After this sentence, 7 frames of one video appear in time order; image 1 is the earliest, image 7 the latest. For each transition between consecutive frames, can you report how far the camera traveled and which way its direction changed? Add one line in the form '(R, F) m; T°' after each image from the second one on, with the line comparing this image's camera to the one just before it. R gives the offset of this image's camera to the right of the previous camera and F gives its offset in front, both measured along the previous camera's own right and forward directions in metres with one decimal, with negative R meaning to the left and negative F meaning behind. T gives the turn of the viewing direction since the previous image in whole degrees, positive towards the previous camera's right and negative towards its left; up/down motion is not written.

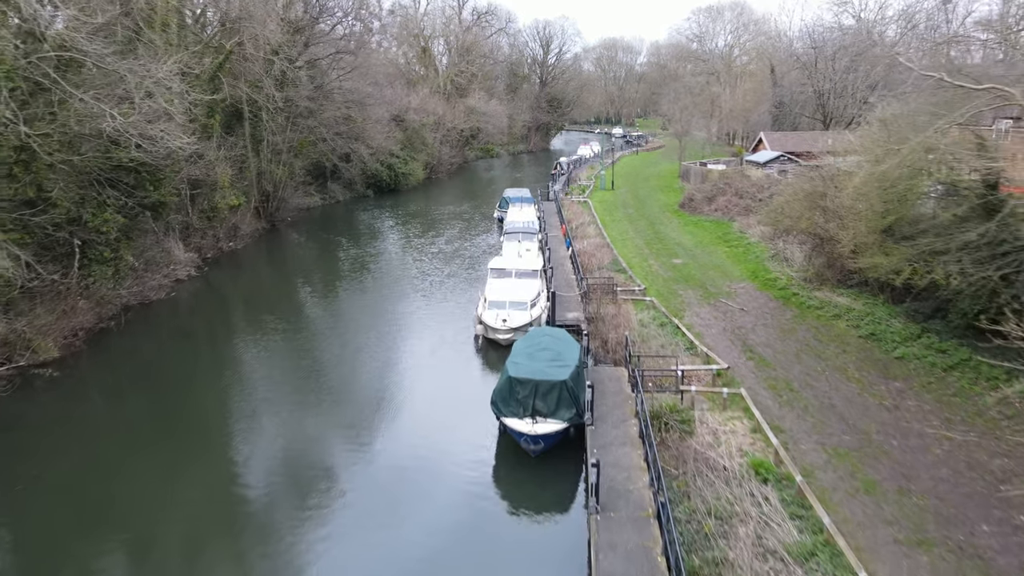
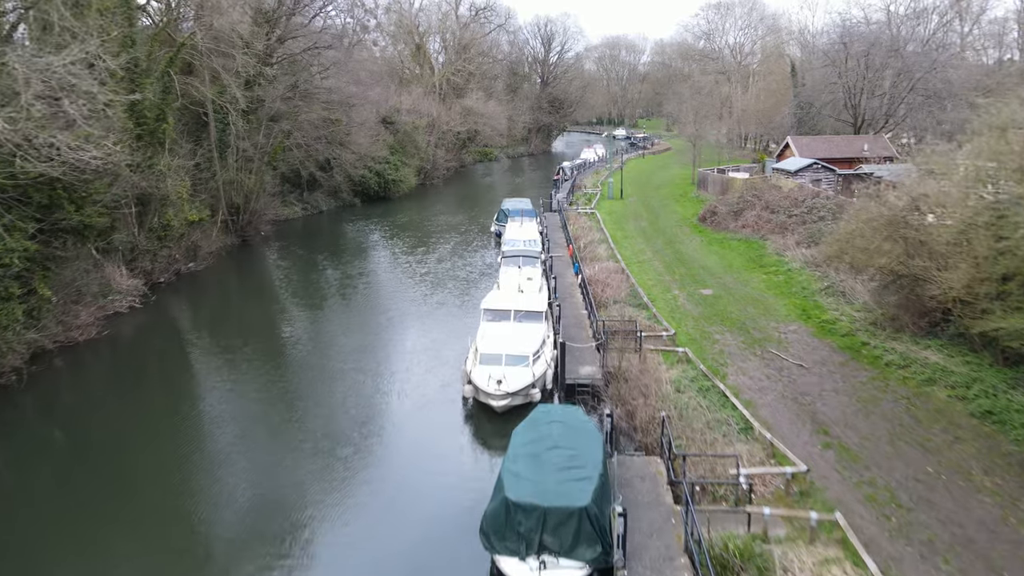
(0.0, +3.8) m; 0°
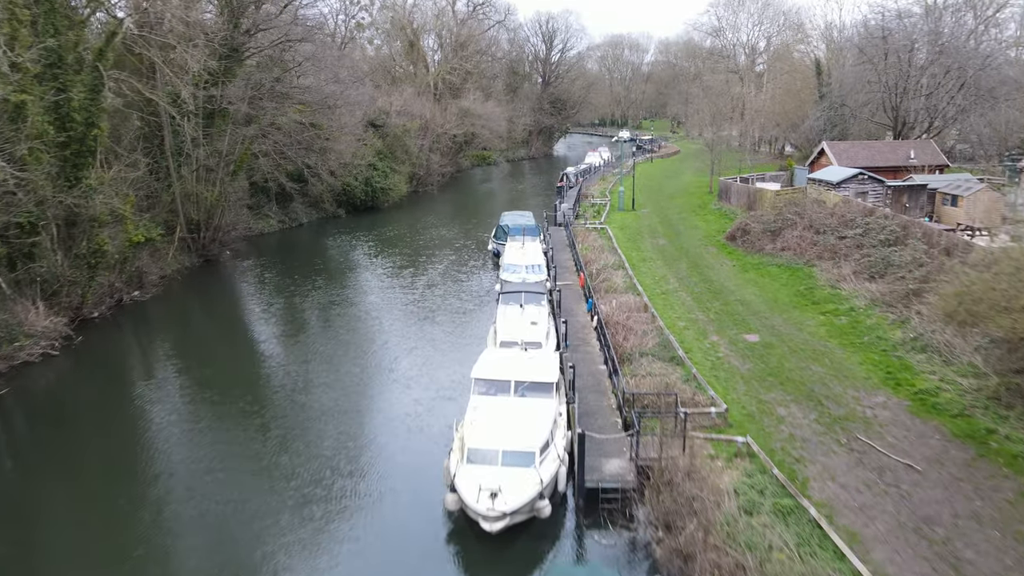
(0.0, +3.9) m; 0°
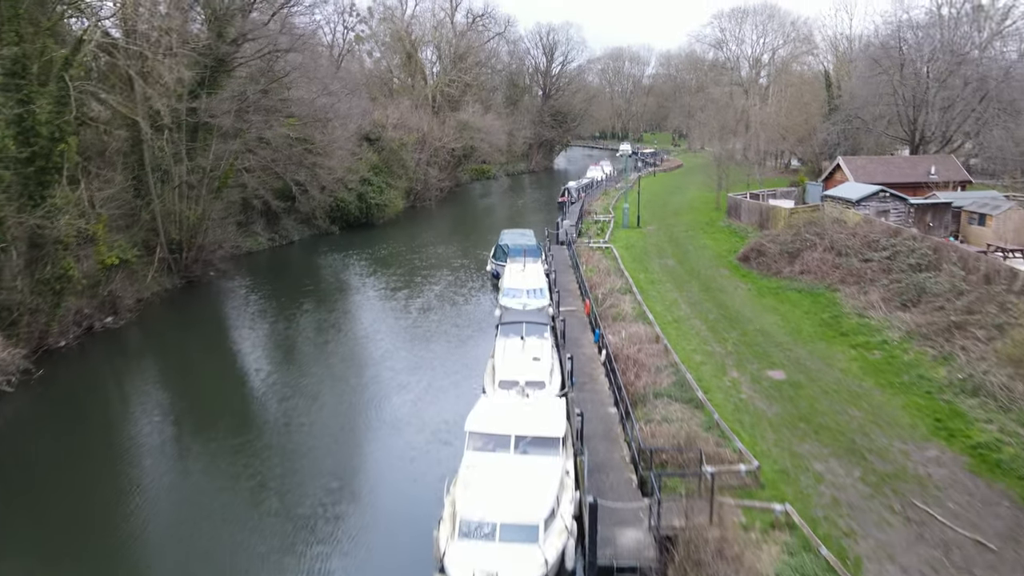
(0.0, +1.5) m; 0°
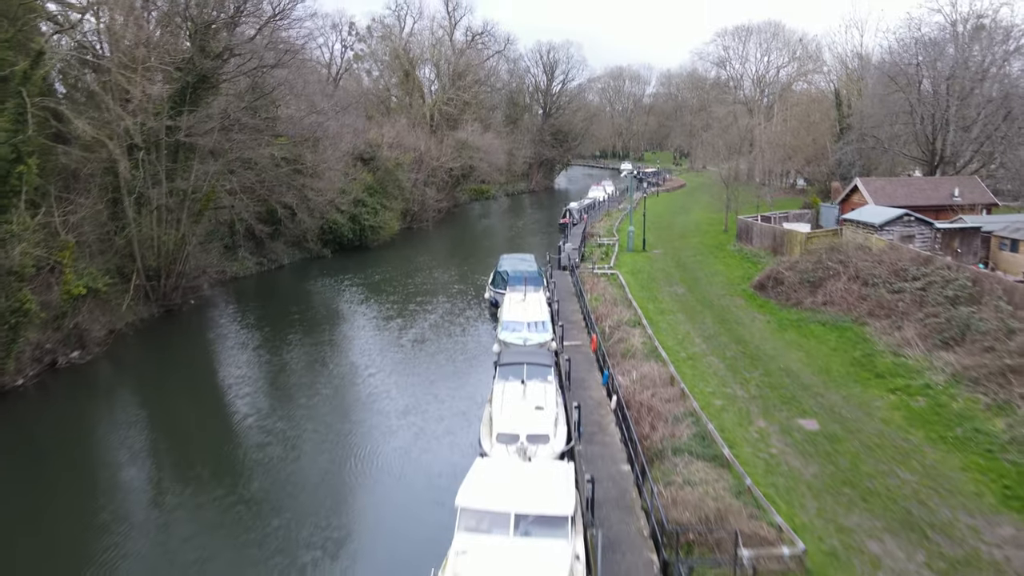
(0.0, +1.6) m; 0°
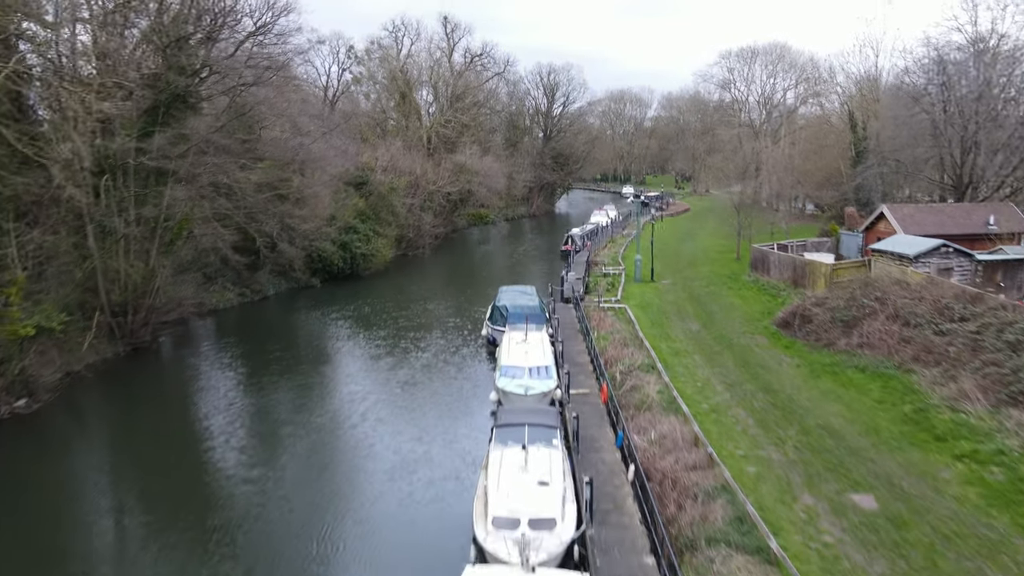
(0.0, +2.1) m; 0°
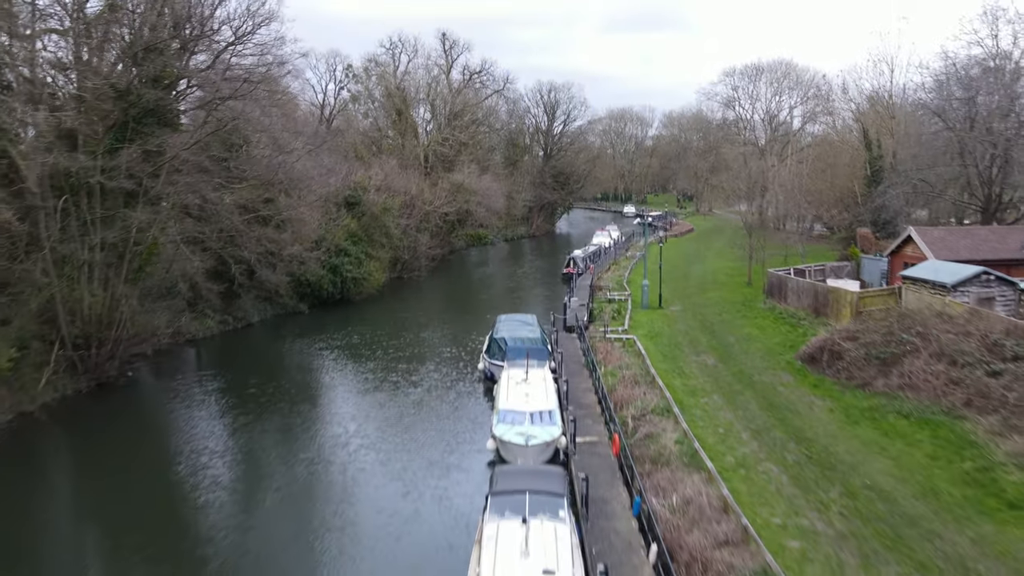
(0.0, +1.9) m; 0°
